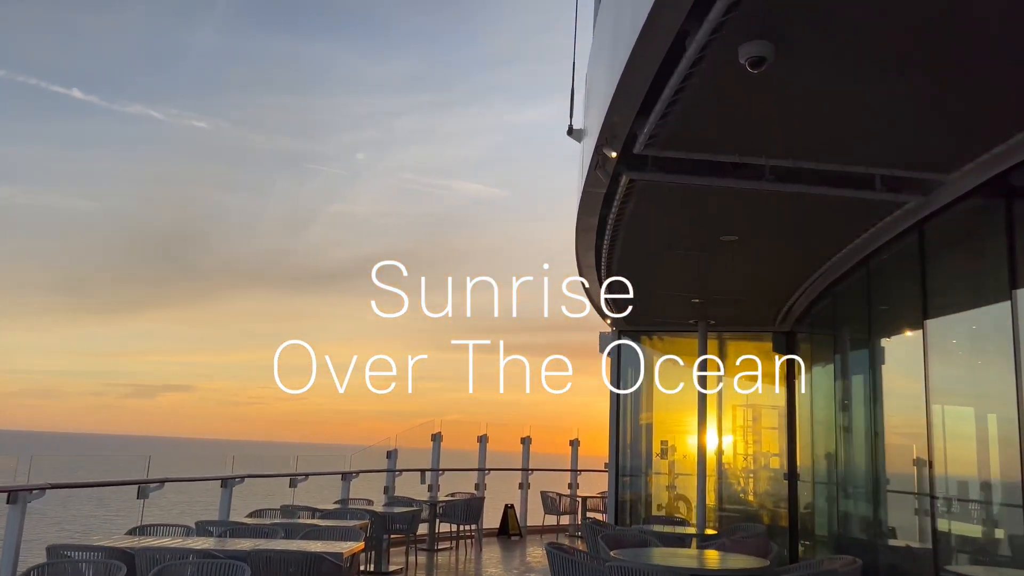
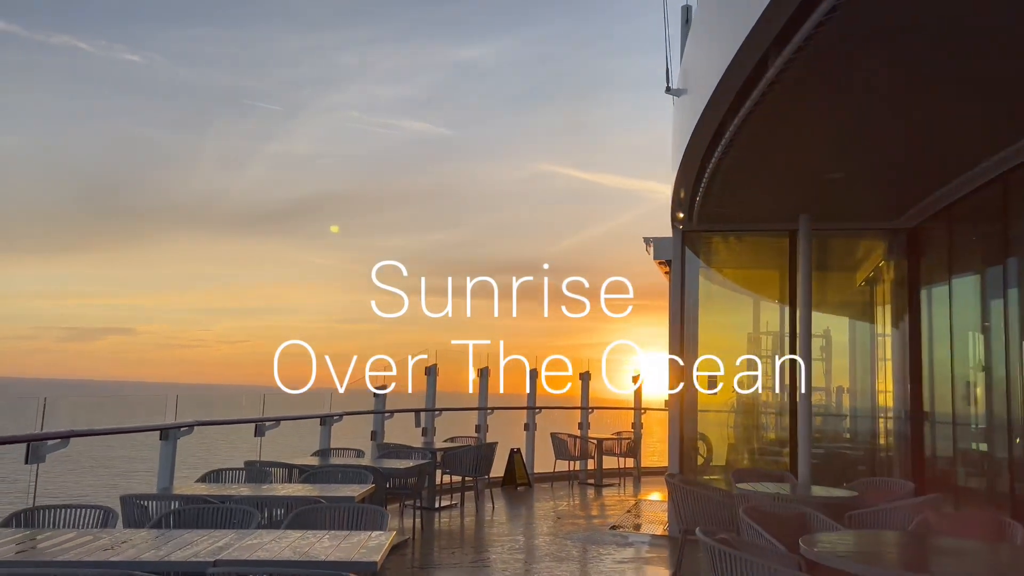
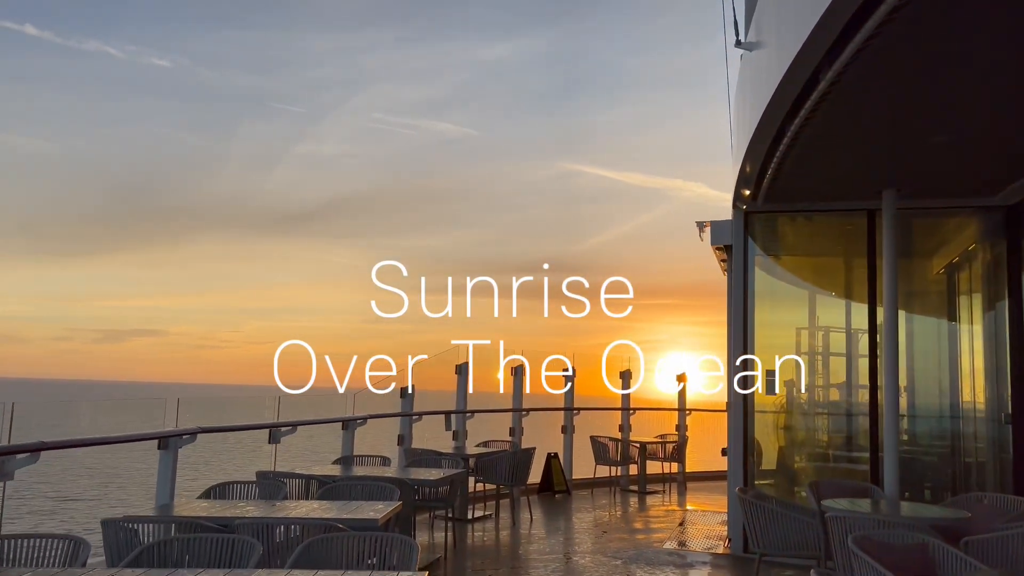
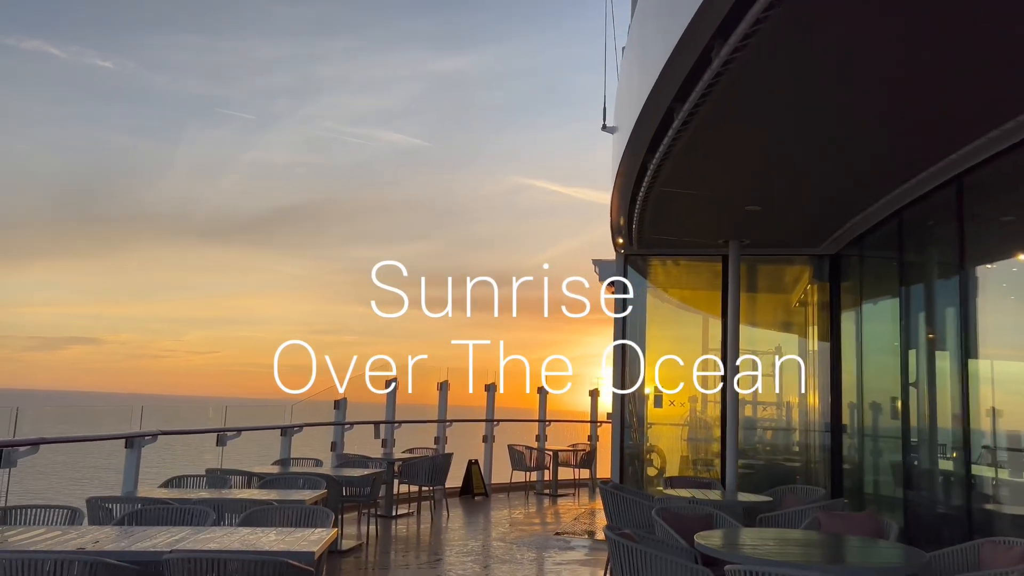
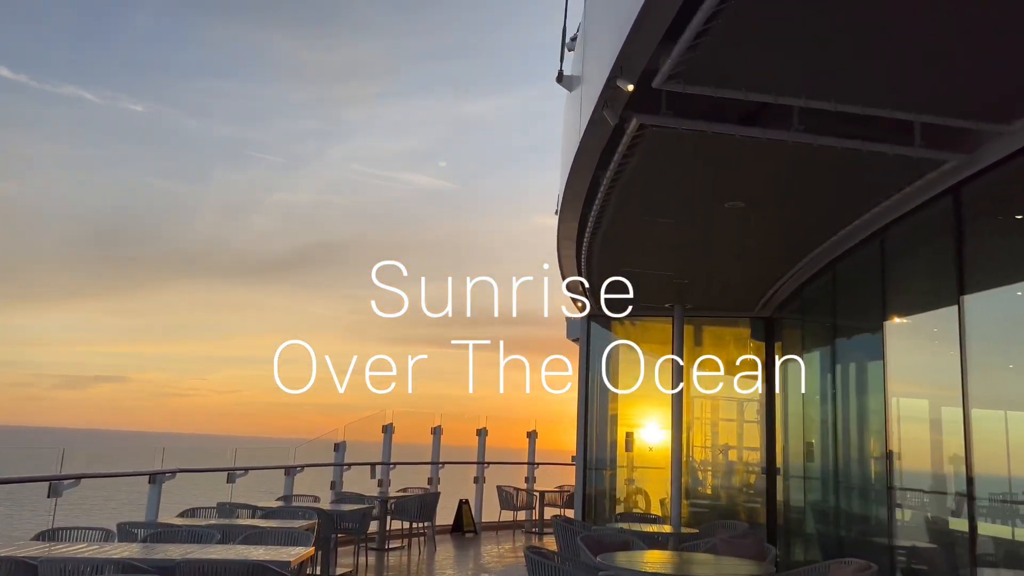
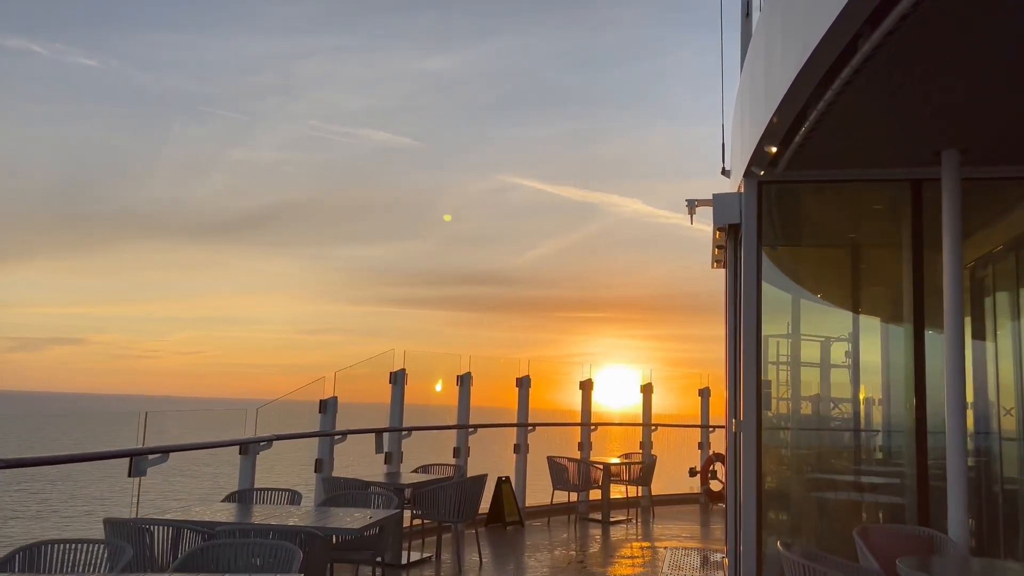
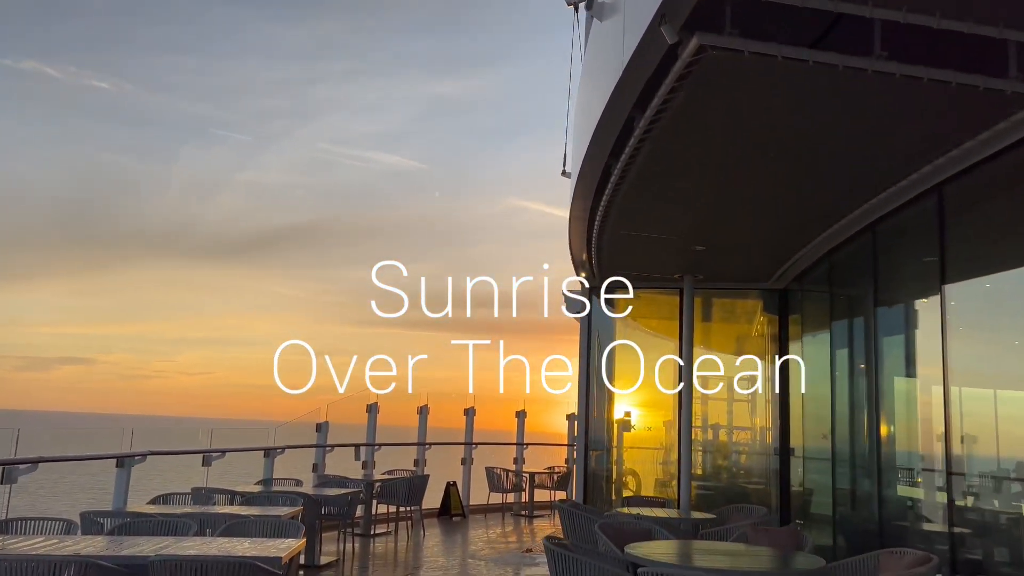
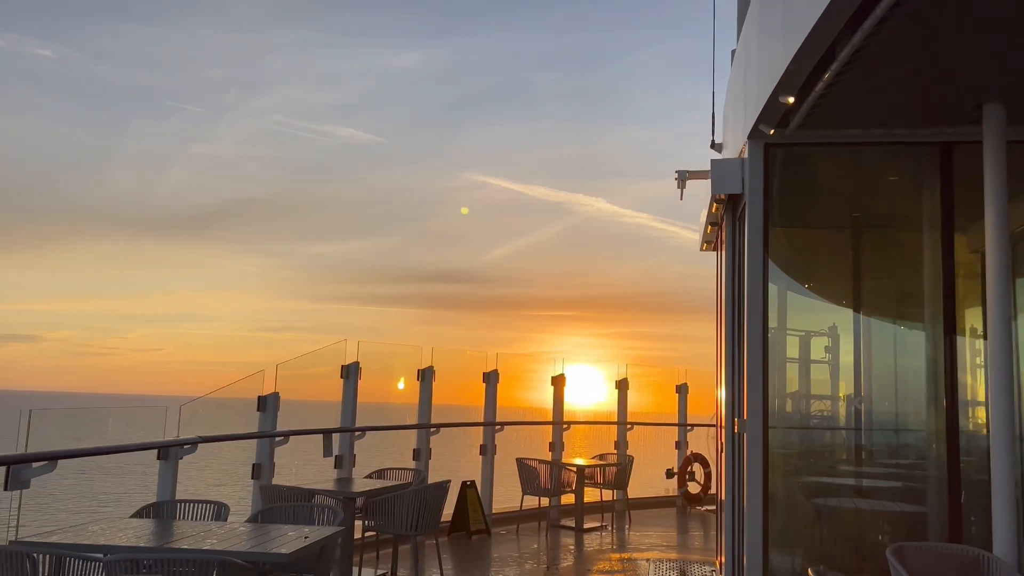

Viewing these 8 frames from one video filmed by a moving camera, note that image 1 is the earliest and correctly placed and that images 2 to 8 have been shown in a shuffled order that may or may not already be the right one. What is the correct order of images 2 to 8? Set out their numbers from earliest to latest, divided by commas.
5, 7, 4, 2, 3, 6, 8
